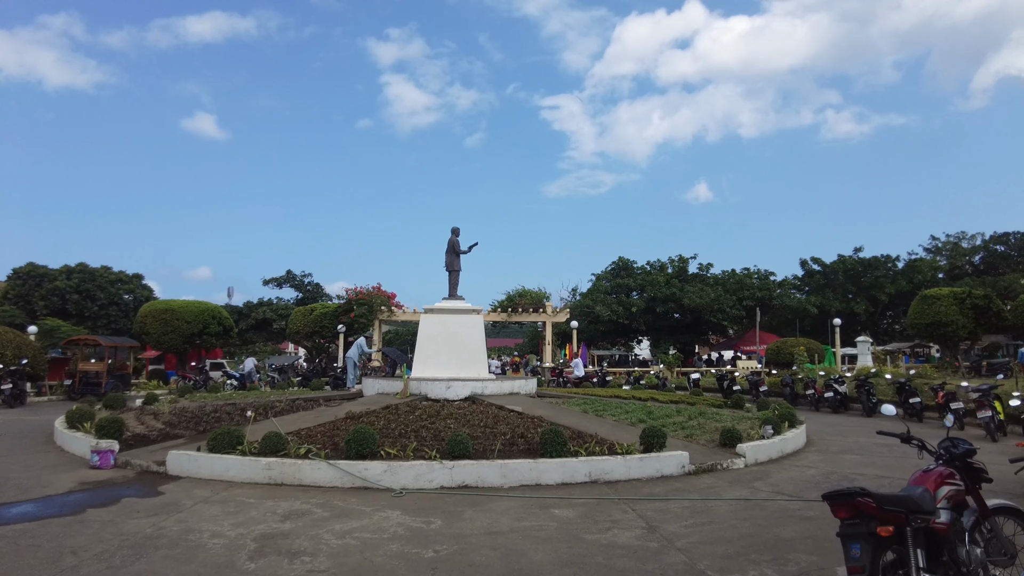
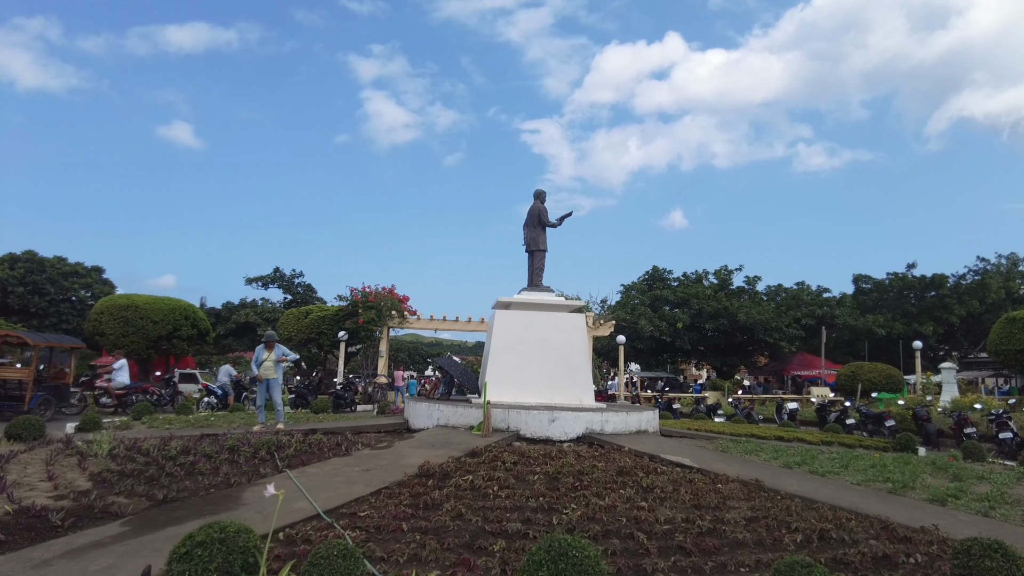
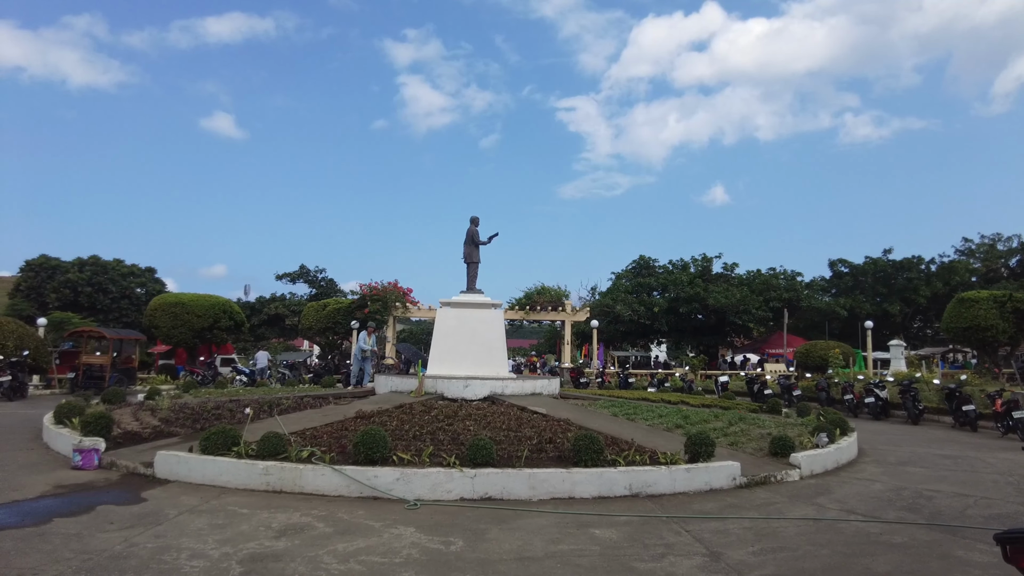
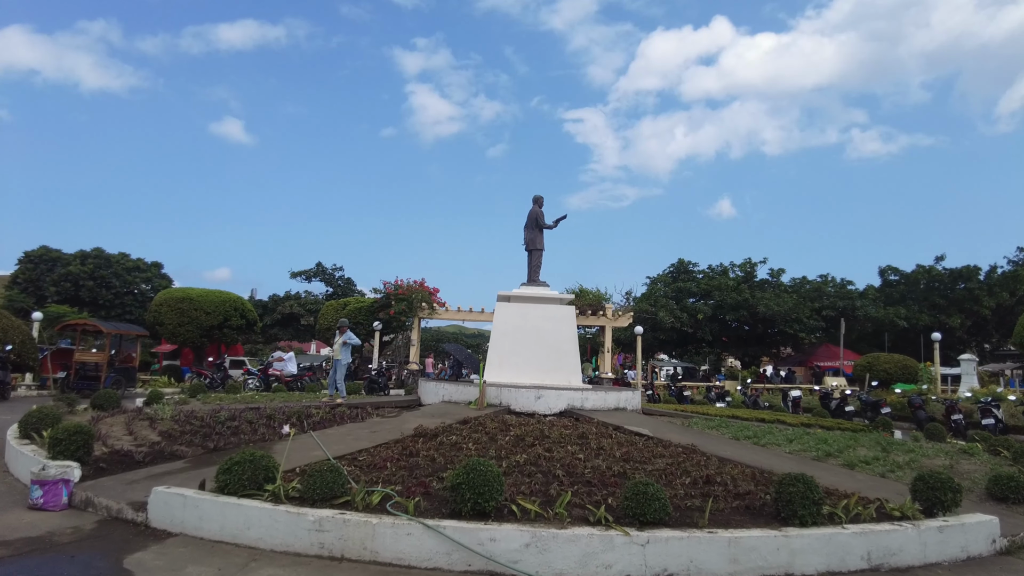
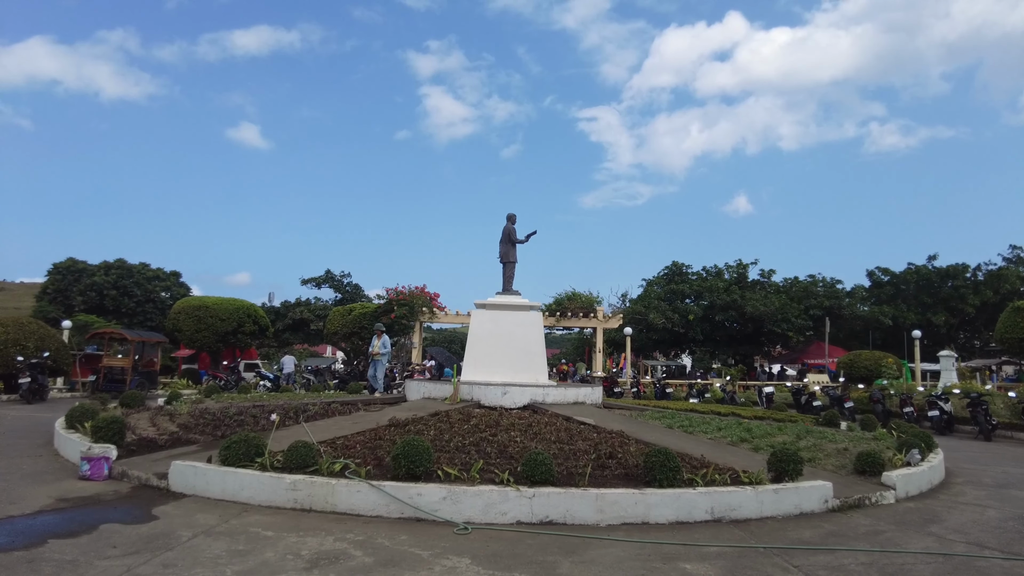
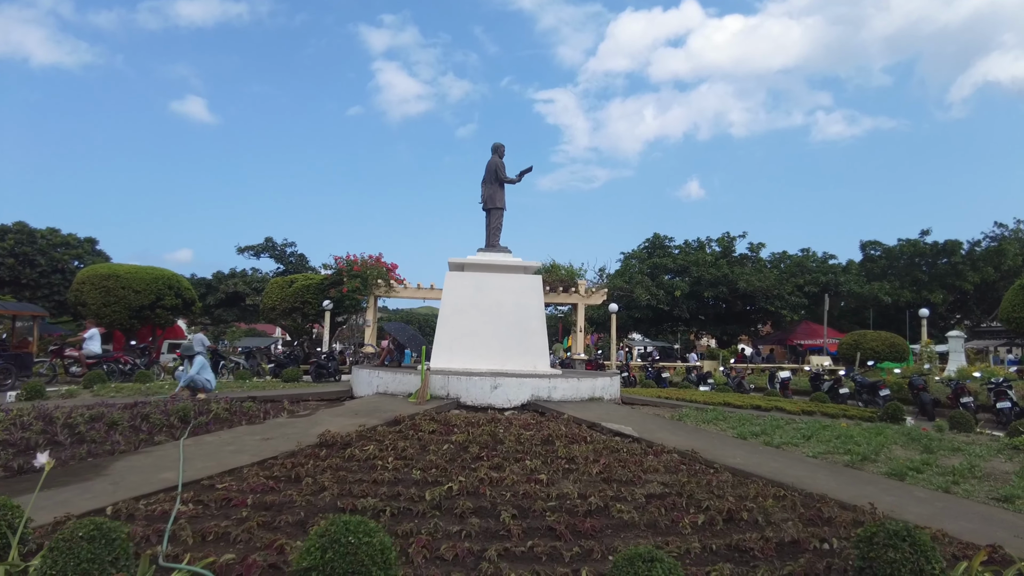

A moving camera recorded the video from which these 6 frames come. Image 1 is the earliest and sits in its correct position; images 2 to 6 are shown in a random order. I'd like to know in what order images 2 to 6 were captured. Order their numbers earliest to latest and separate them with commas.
3, 5, 4, 2, 6
